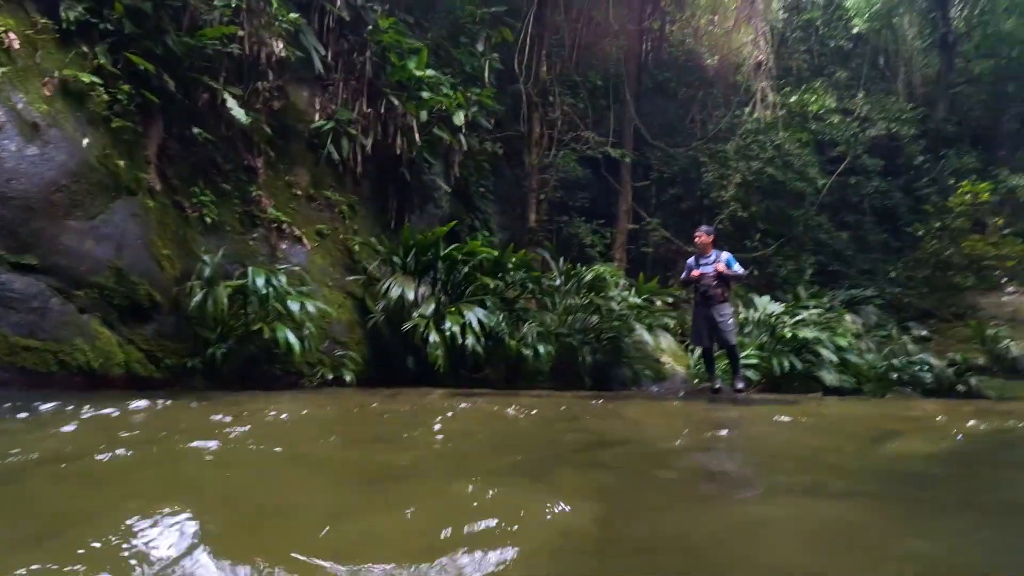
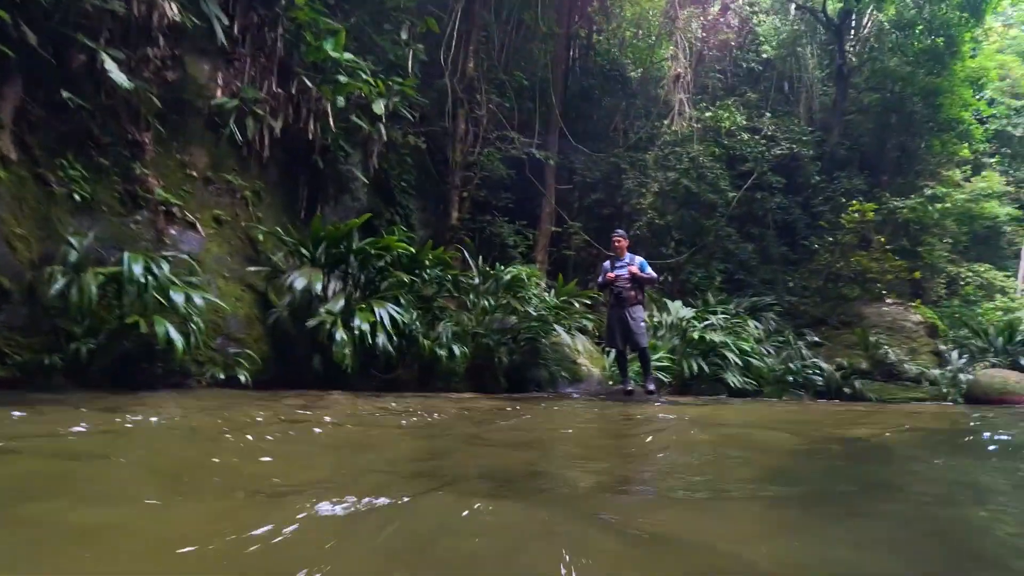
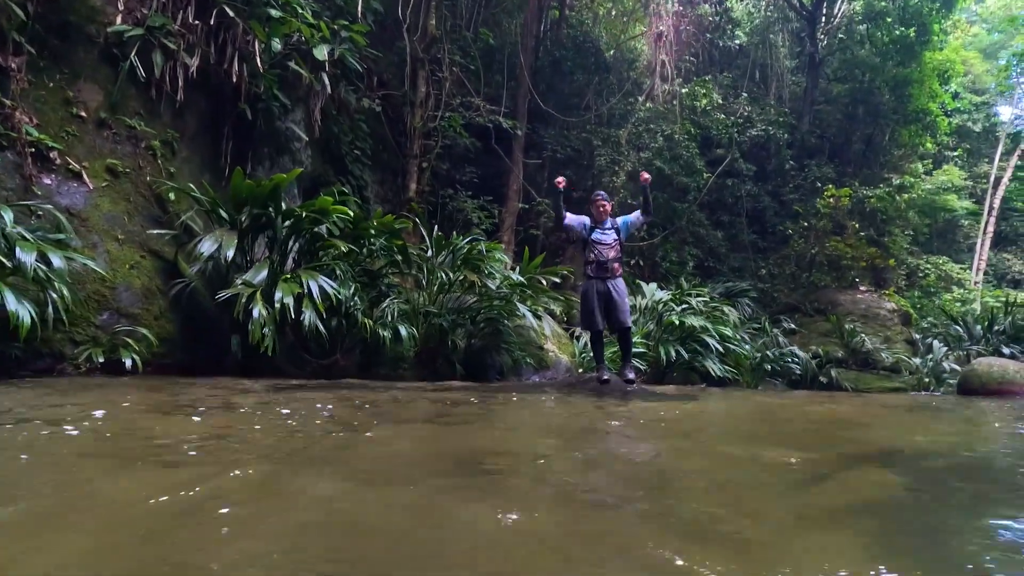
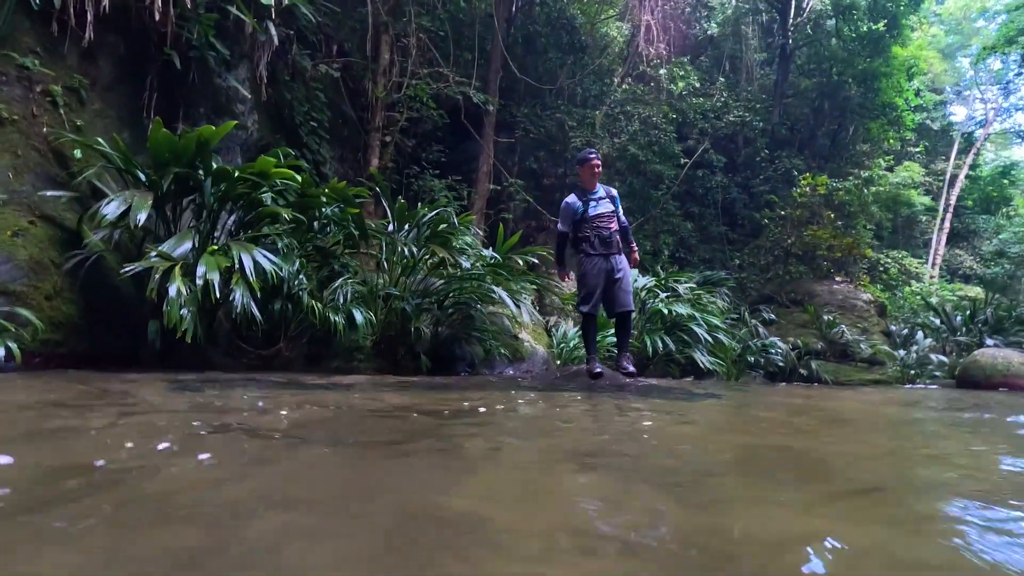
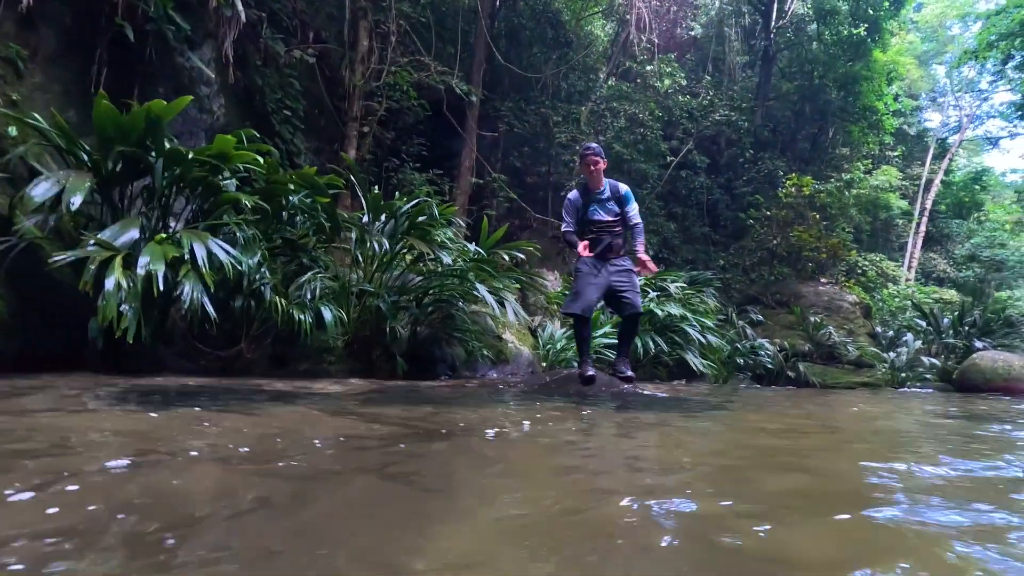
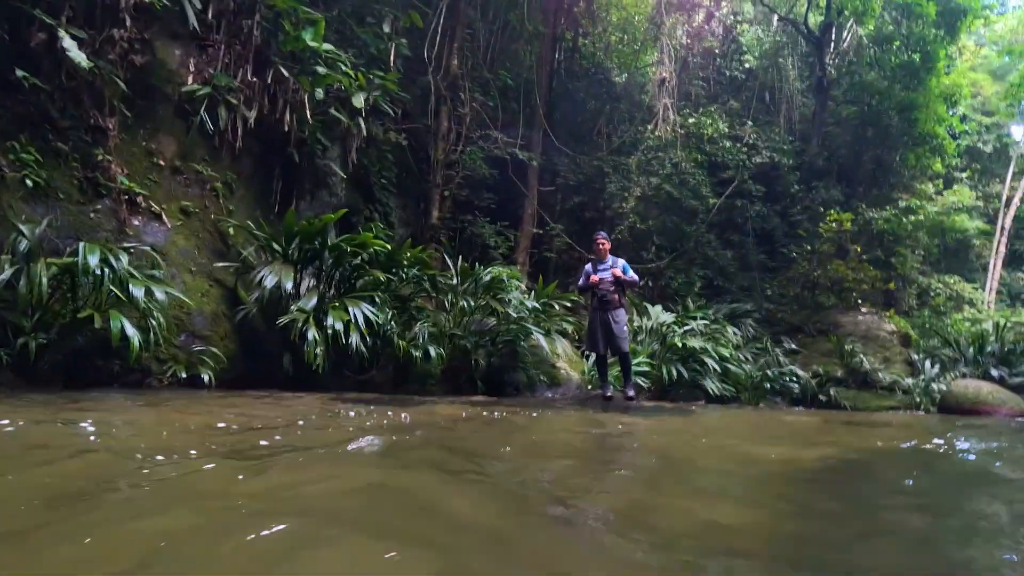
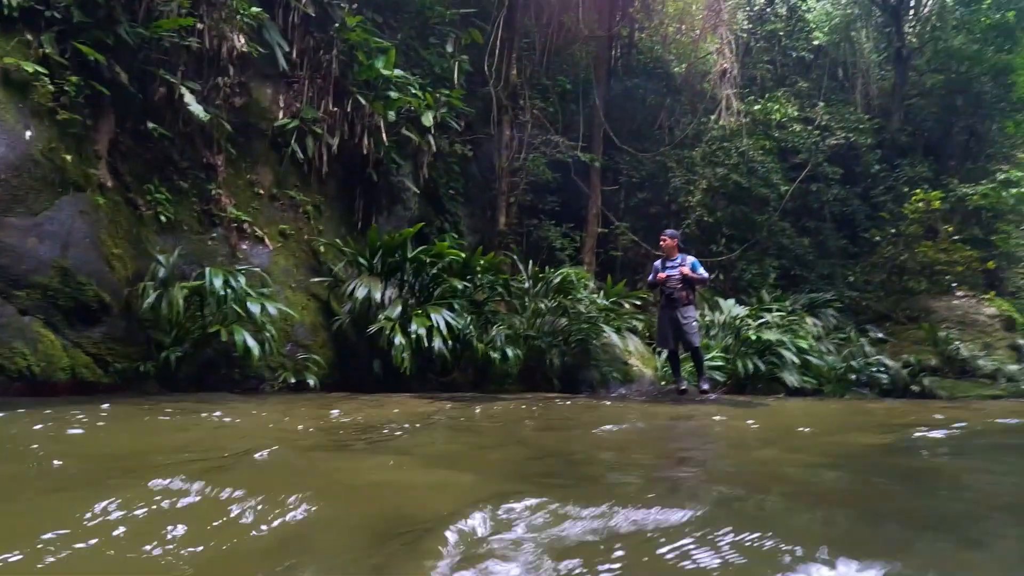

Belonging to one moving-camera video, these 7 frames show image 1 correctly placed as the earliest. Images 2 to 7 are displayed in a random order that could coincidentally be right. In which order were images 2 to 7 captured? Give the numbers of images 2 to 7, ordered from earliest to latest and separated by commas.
7, 2, 6, 3, 4, 5
